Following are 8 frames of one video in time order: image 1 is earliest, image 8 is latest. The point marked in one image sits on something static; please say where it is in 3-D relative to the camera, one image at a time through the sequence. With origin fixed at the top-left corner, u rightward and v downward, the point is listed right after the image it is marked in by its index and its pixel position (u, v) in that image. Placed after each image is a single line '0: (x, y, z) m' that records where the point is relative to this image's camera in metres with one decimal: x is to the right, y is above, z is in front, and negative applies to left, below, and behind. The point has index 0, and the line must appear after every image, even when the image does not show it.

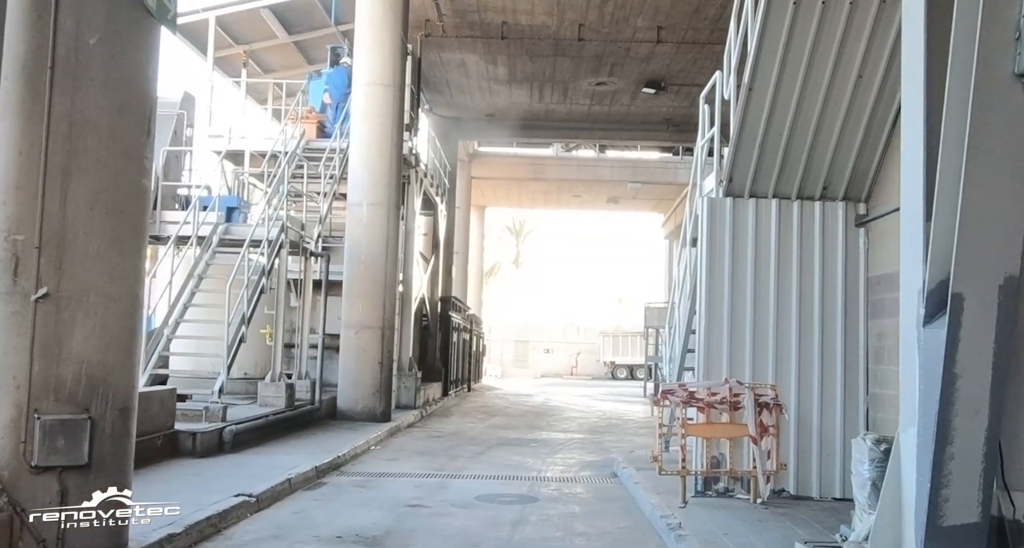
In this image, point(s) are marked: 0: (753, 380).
0: (+1.9, -0.8, +7.1) m
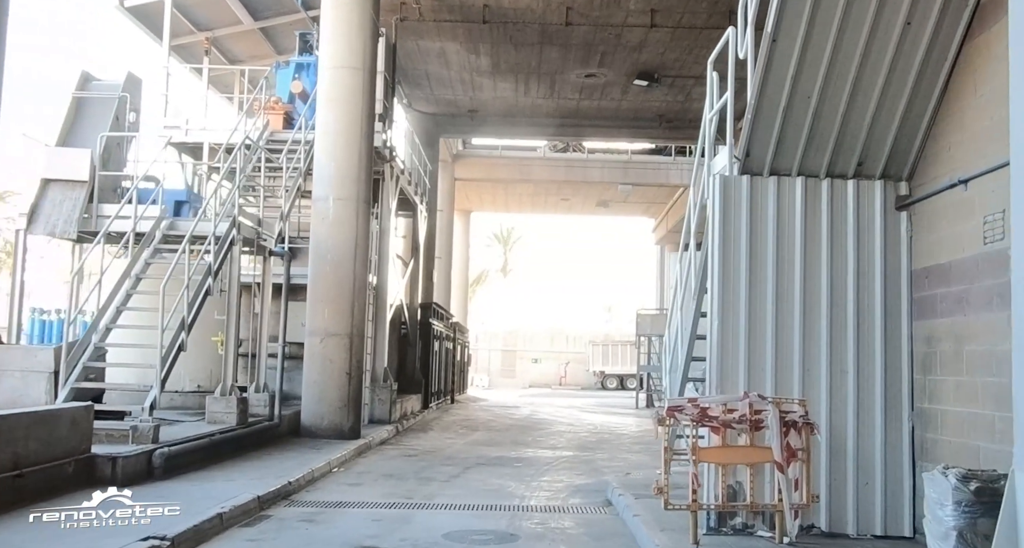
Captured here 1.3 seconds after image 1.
0: (+1.7, -0.8, +5.9) m
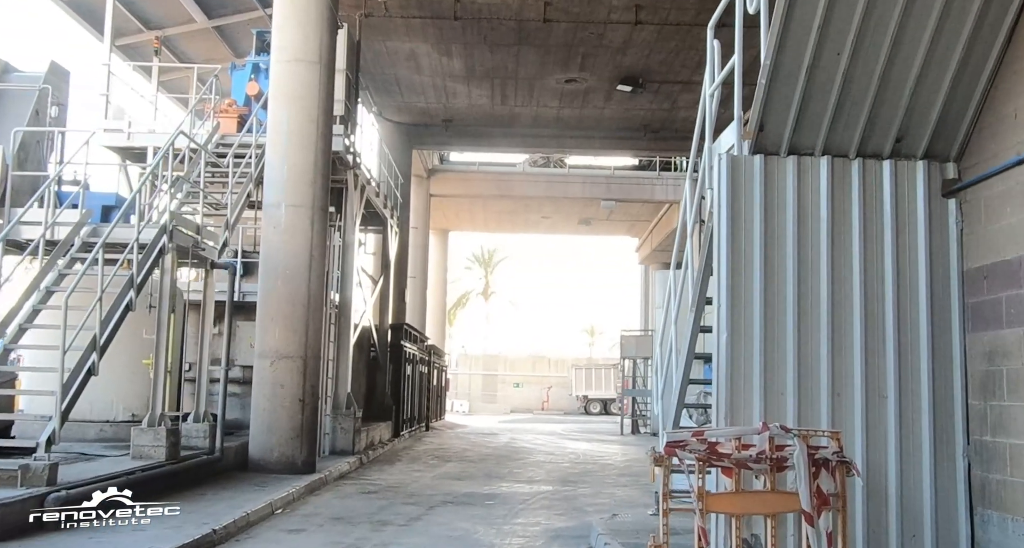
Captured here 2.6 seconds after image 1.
0: (+1.5, -0.8, +4.7) m
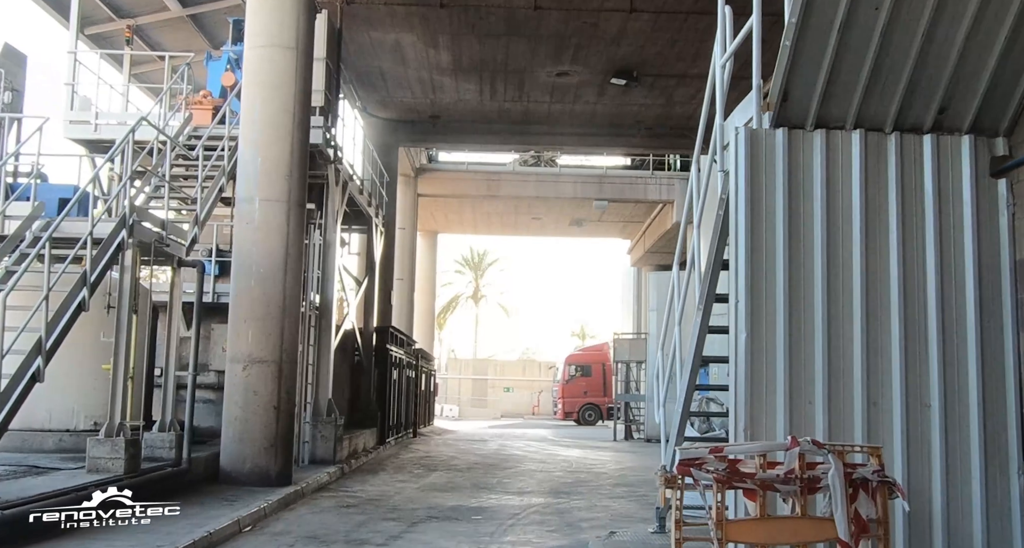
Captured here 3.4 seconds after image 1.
0: (+1.5, -0.7, +4.0) m
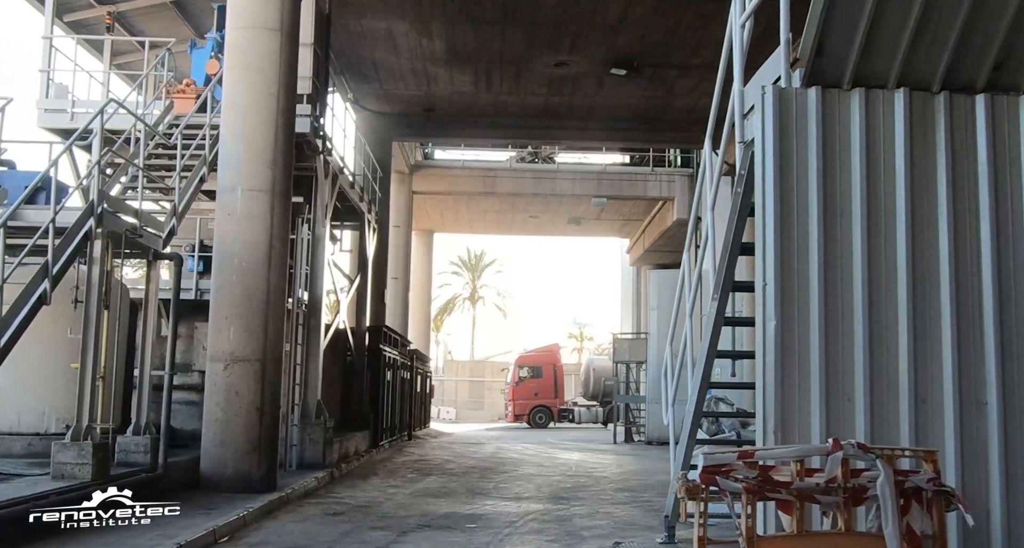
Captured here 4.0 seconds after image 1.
0: (+1.4, -0.7, +3.5) m
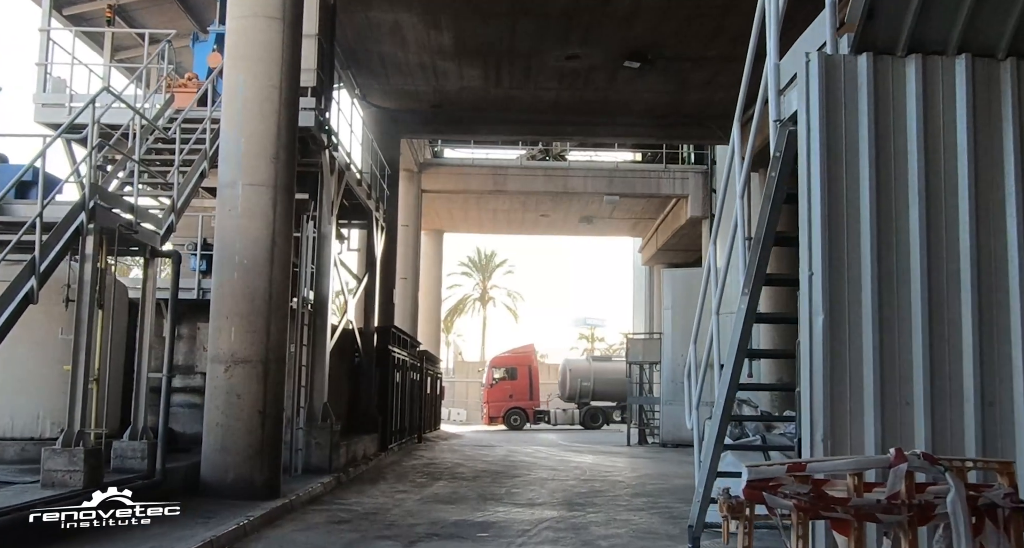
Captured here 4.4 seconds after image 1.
0: (+1.5, -0.6, +3.0) m
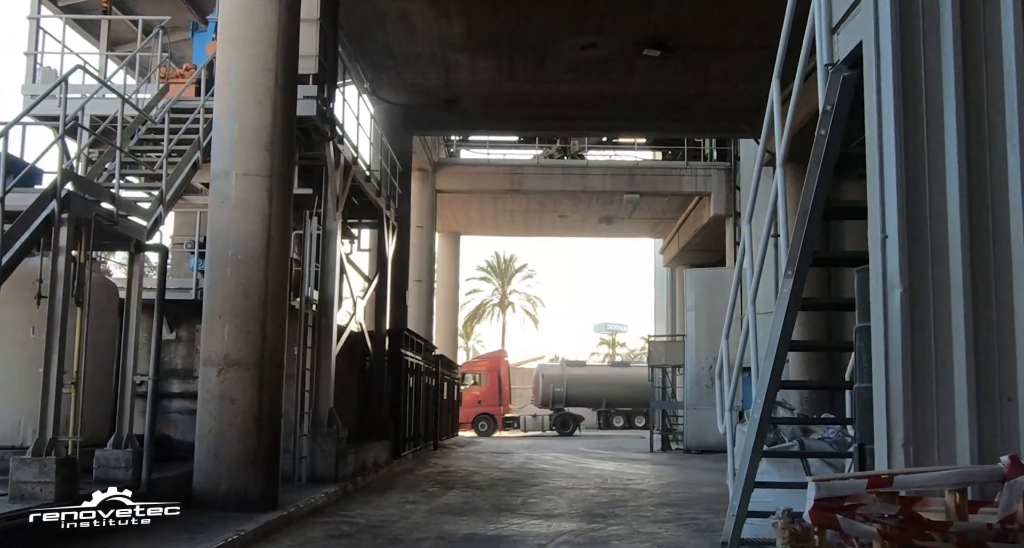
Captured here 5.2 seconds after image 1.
0: (+1.5, -0.5, +2.3) m
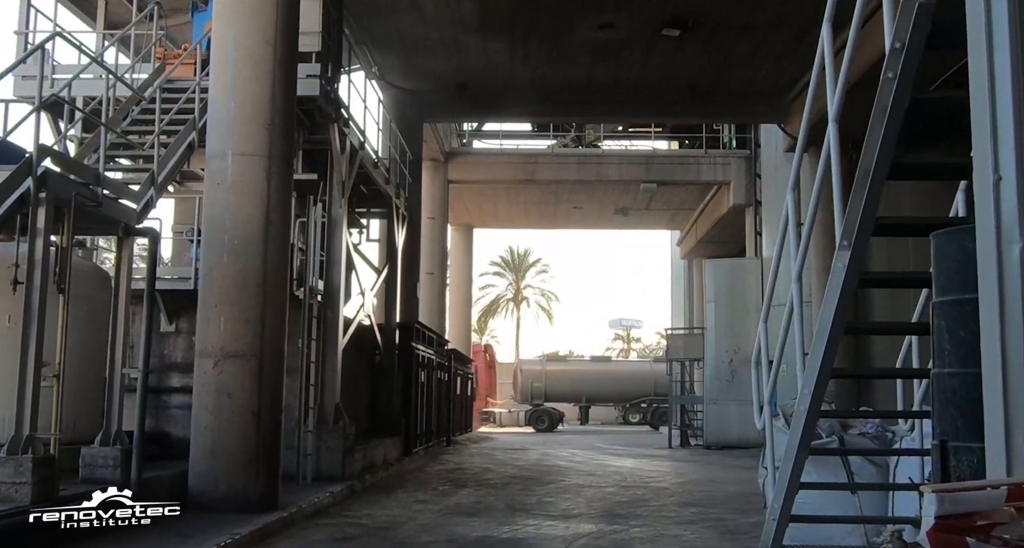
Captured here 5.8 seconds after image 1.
0: (+1.5, -0.4, +1.8) m
